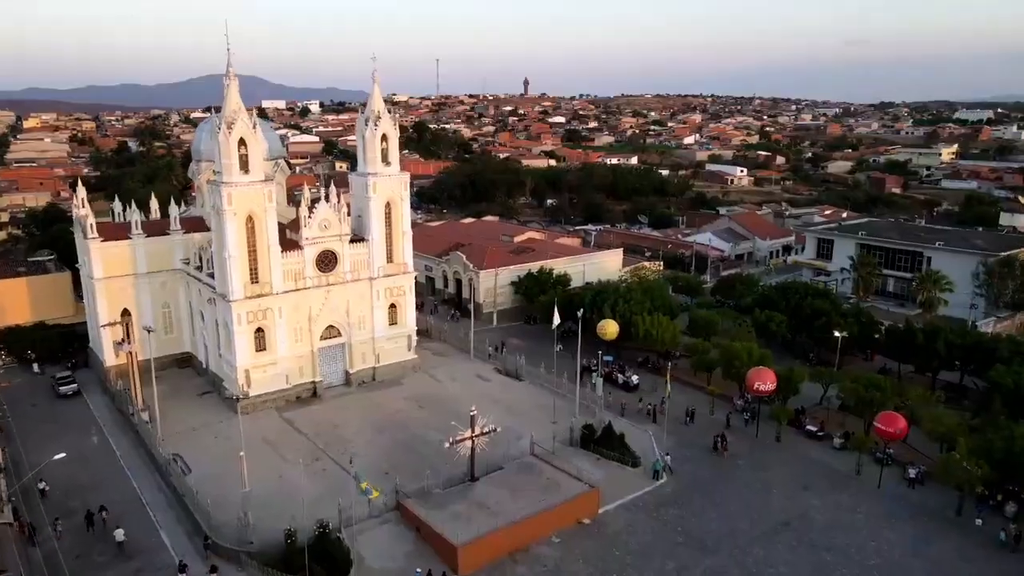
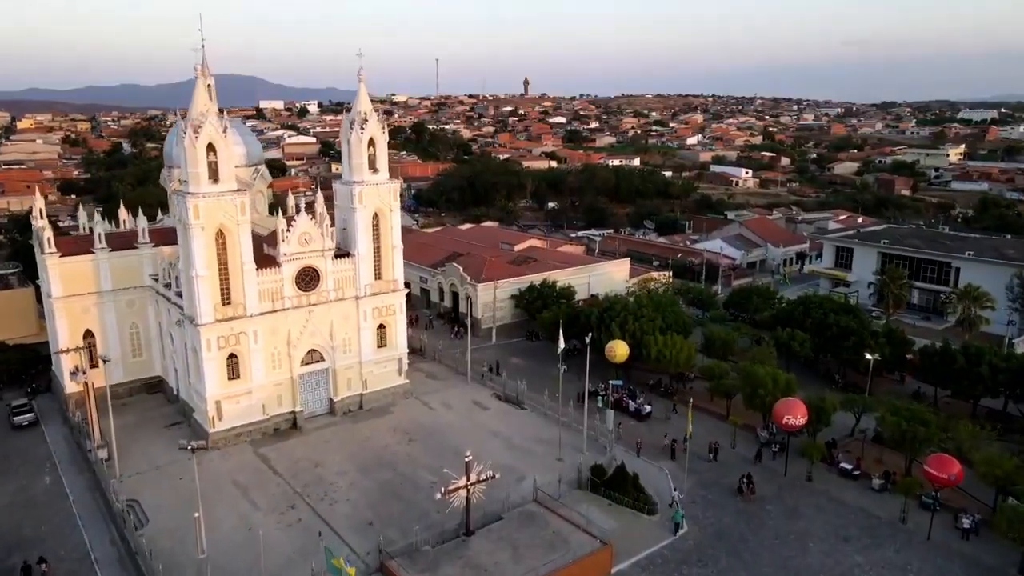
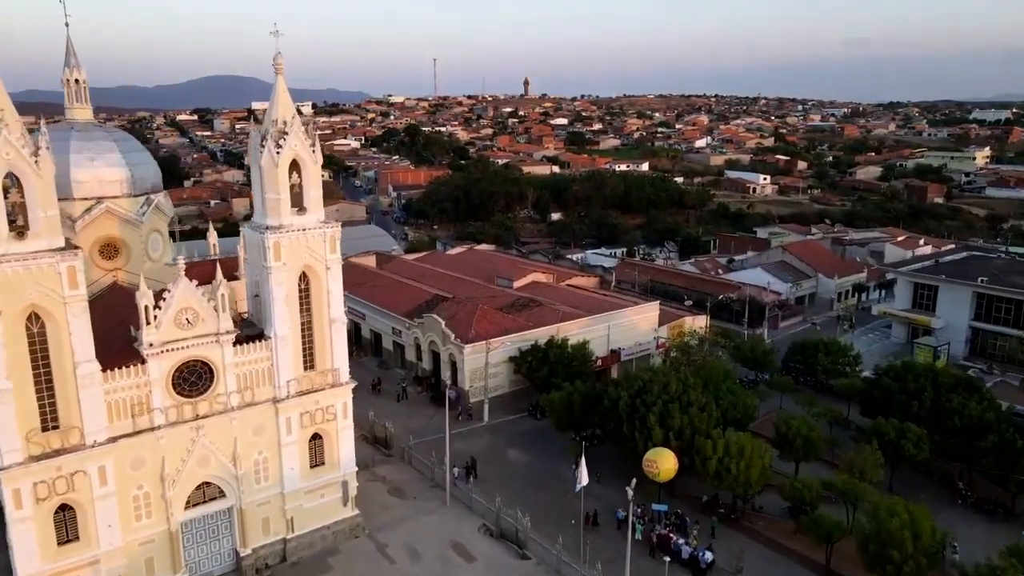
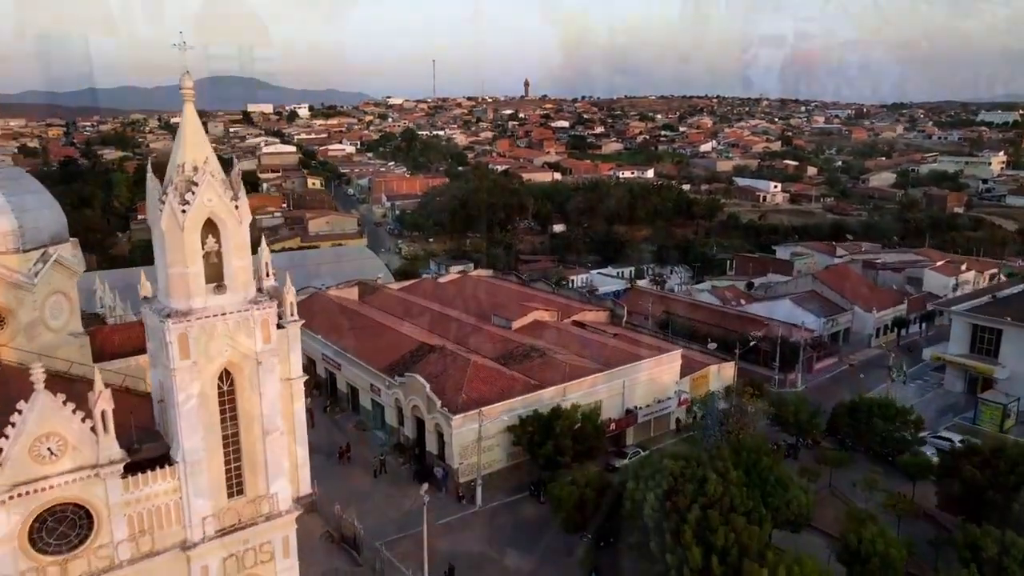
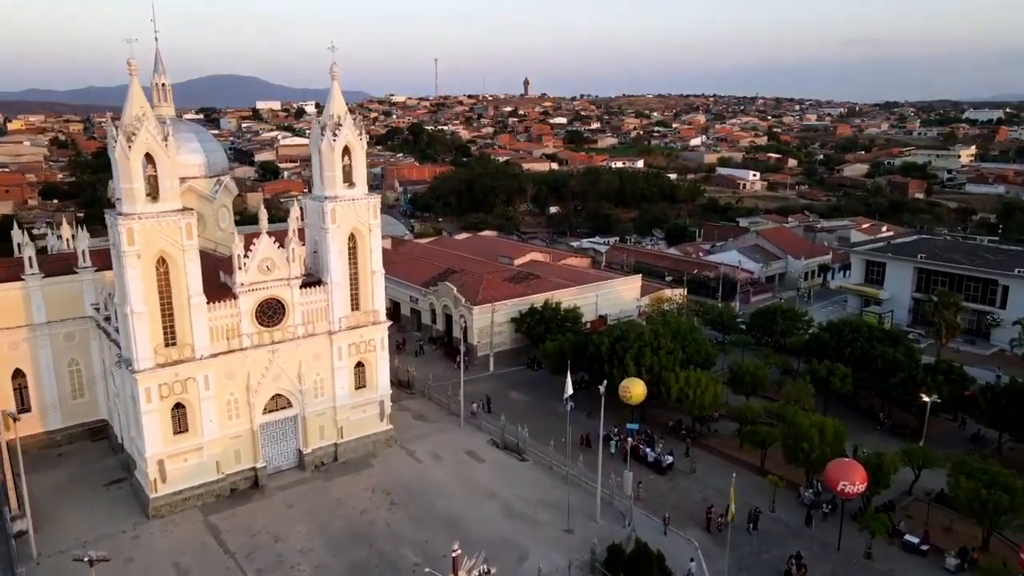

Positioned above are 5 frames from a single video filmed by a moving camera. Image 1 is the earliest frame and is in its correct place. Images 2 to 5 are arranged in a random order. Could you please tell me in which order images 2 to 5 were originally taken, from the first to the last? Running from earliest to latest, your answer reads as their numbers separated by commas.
2, 5, 3, 4
